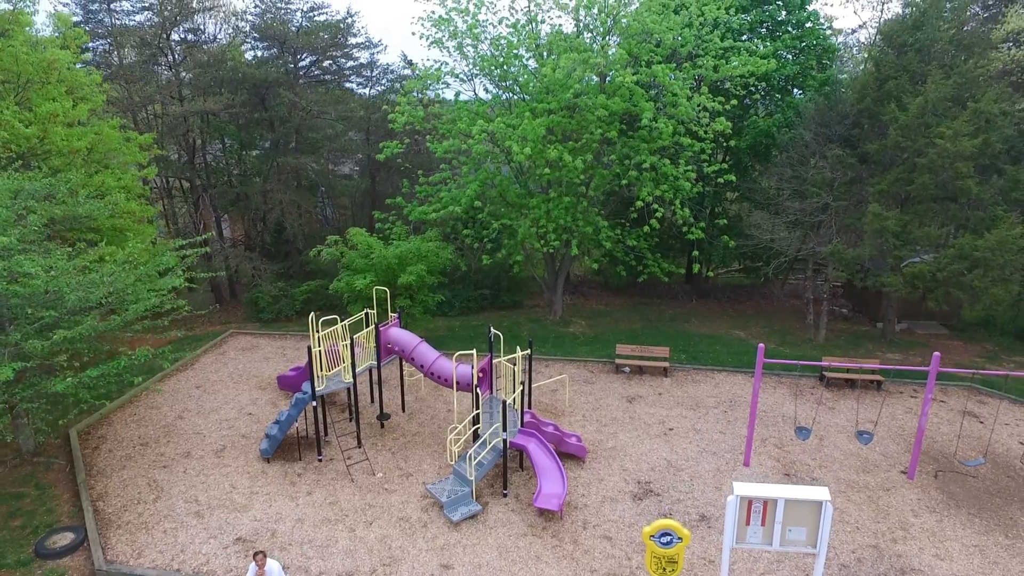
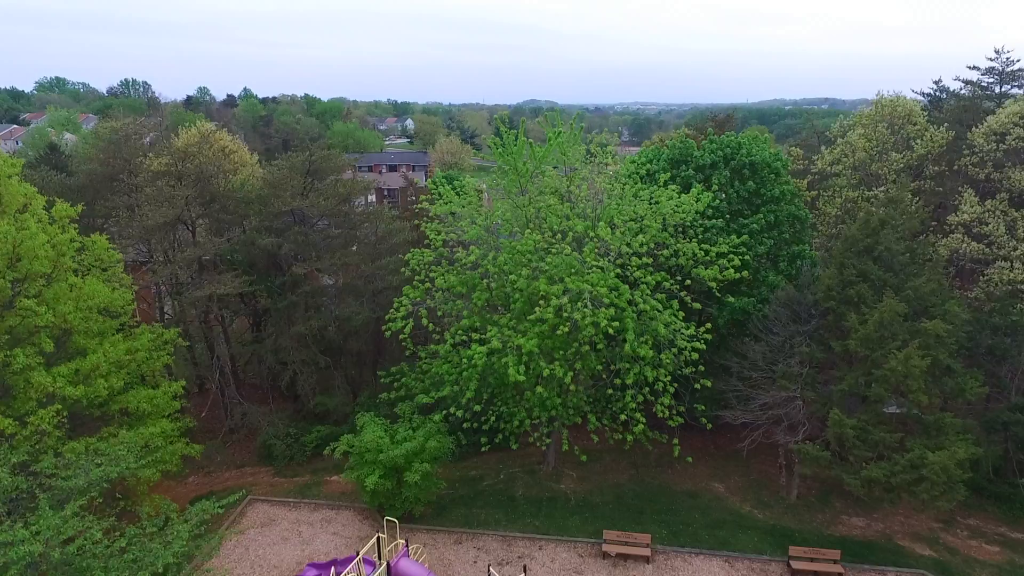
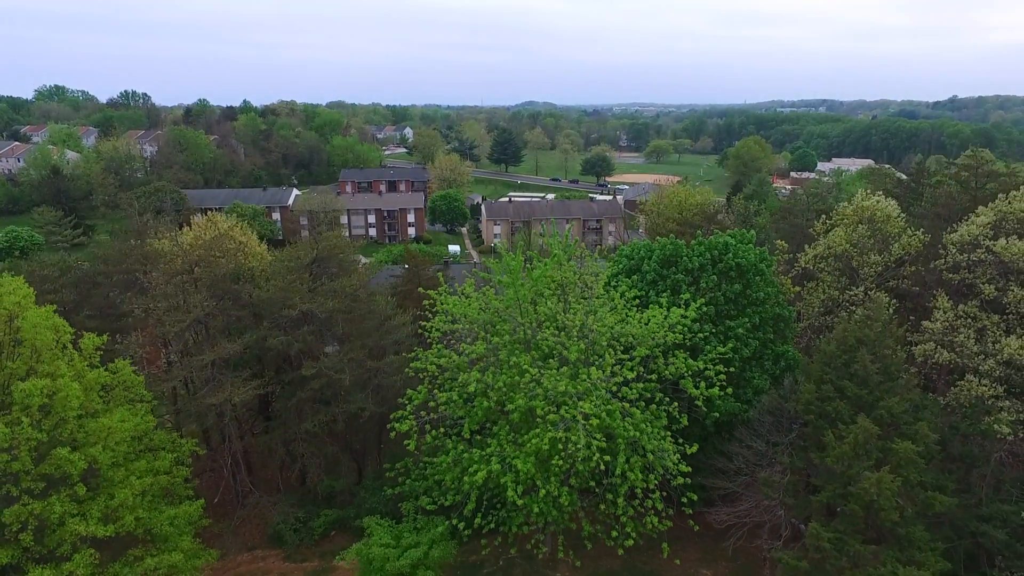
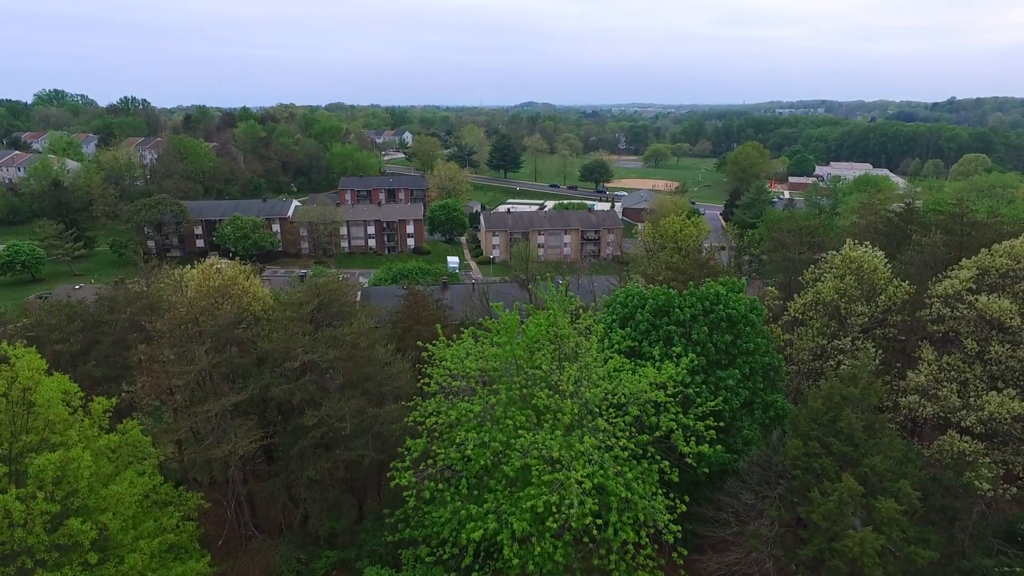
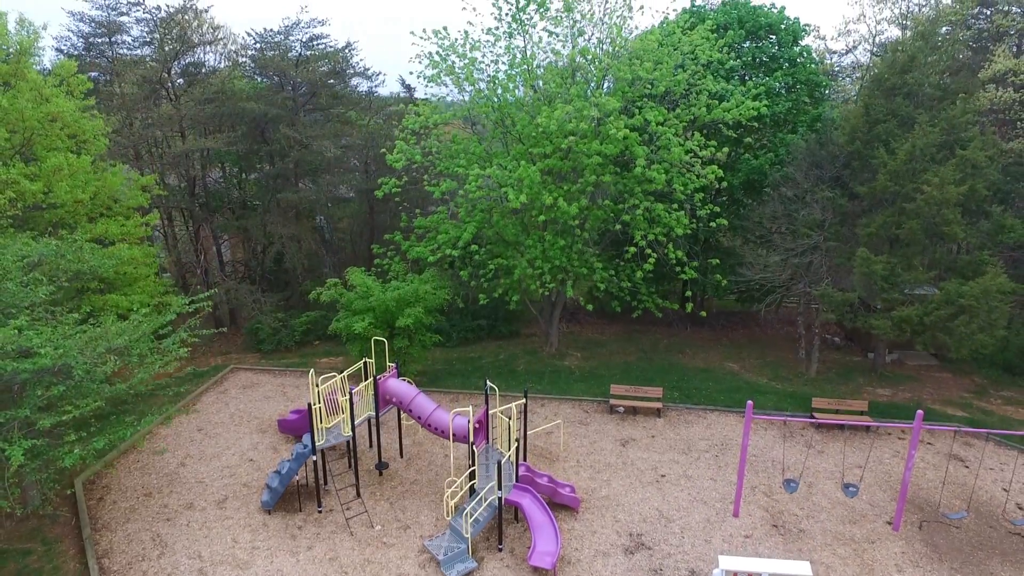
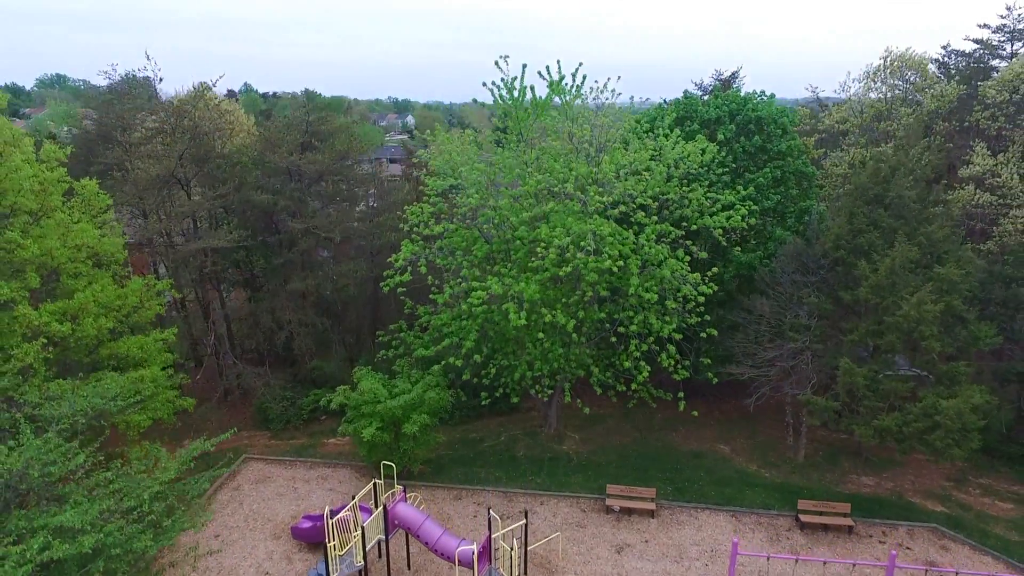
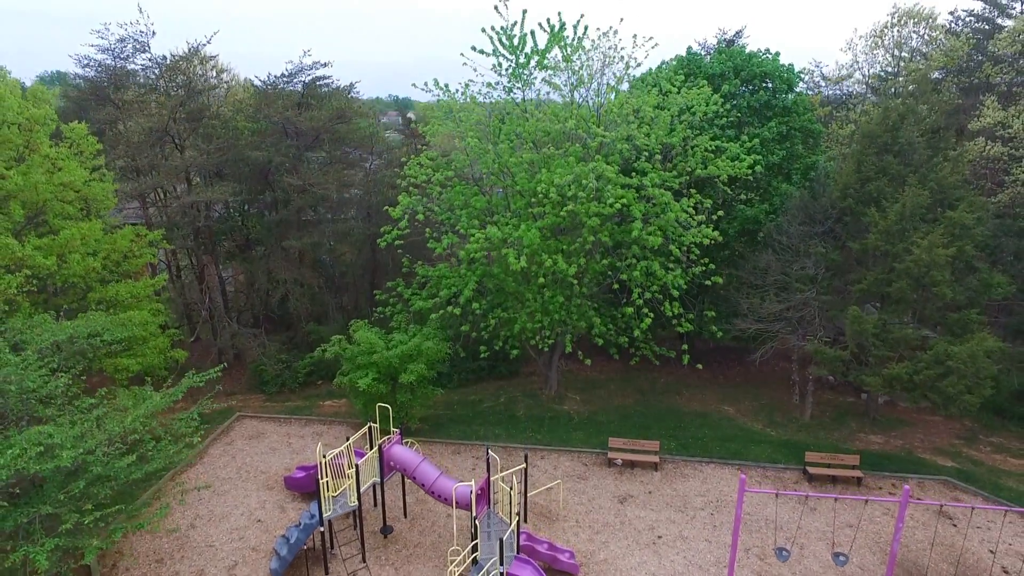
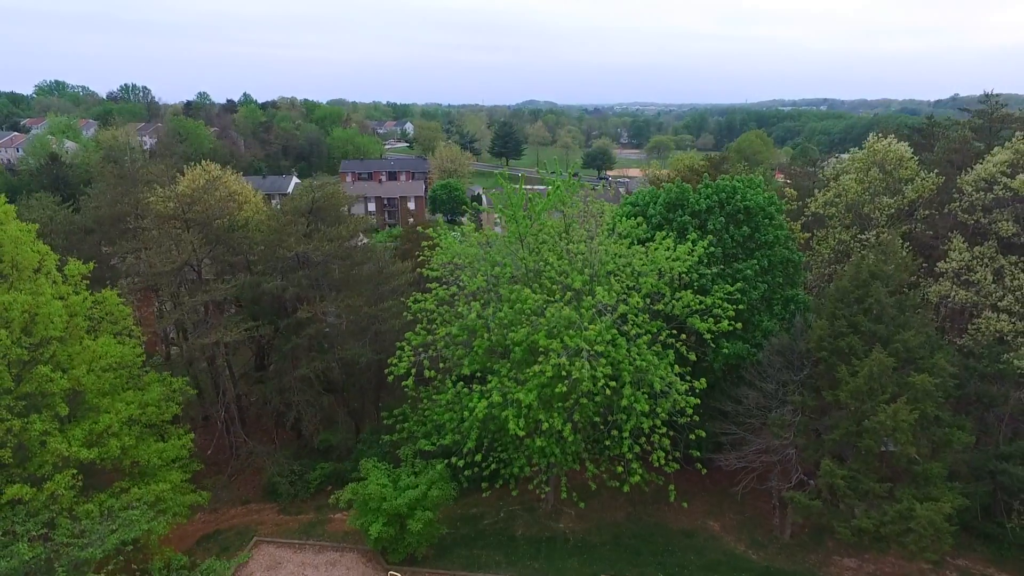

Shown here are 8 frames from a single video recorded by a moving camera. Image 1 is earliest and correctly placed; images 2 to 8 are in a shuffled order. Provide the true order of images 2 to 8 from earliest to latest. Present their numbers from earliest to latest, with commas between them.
5, 7, 6, 2, 8, 3, 4
